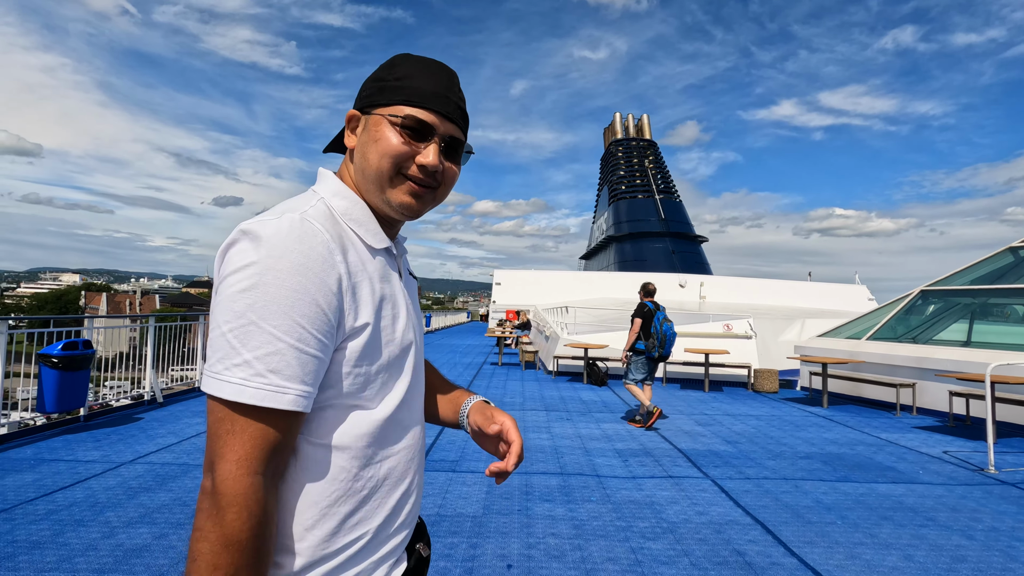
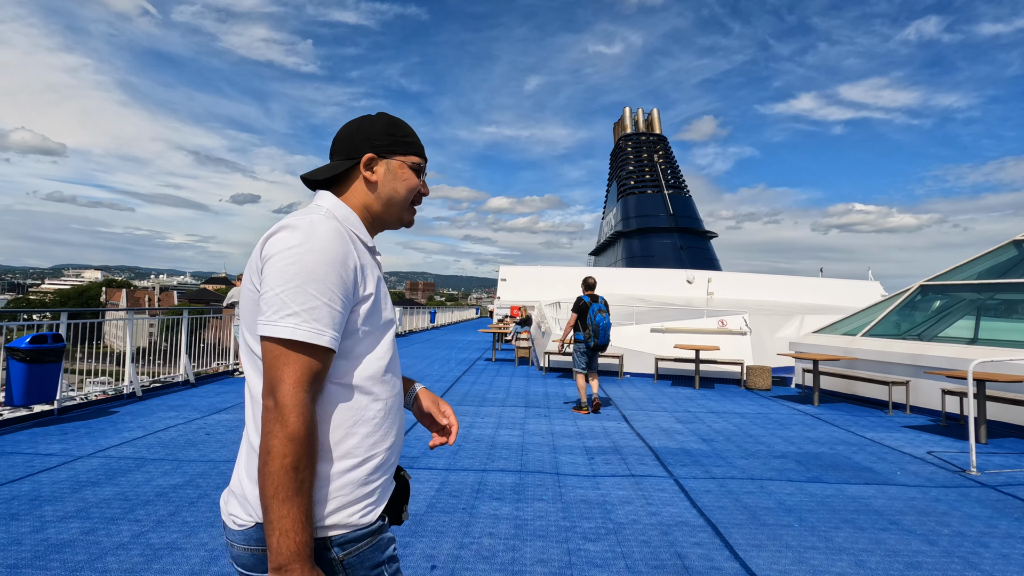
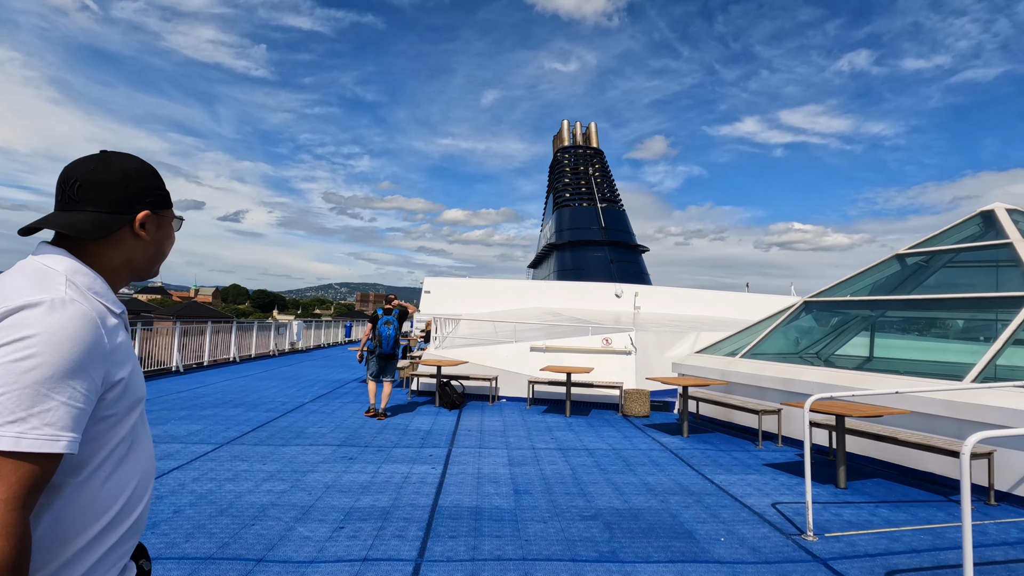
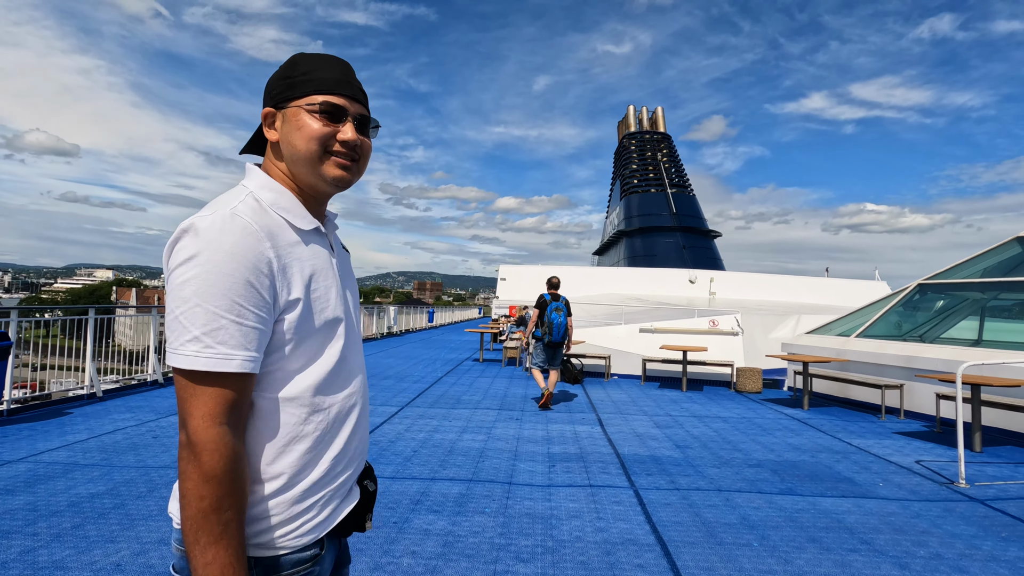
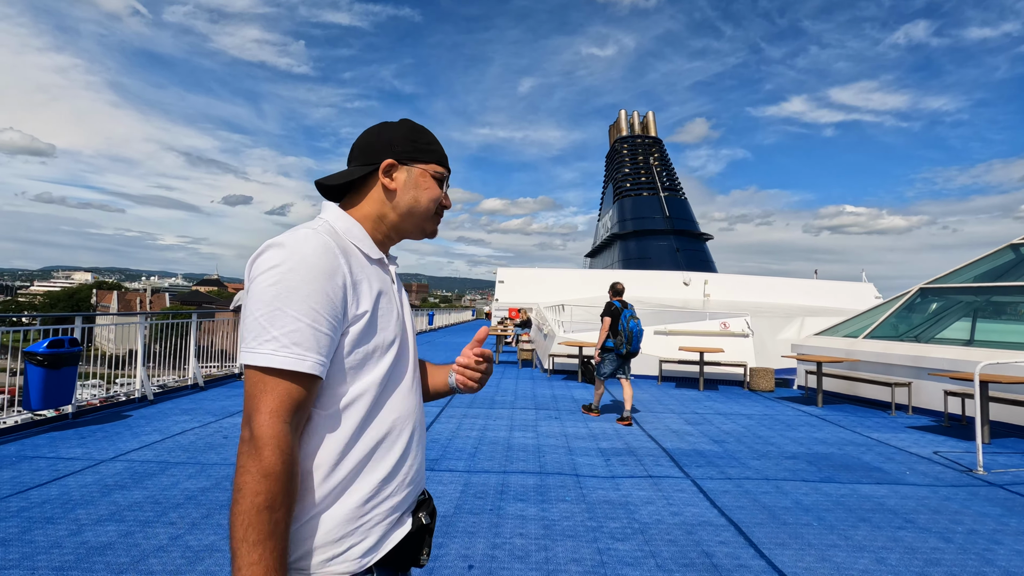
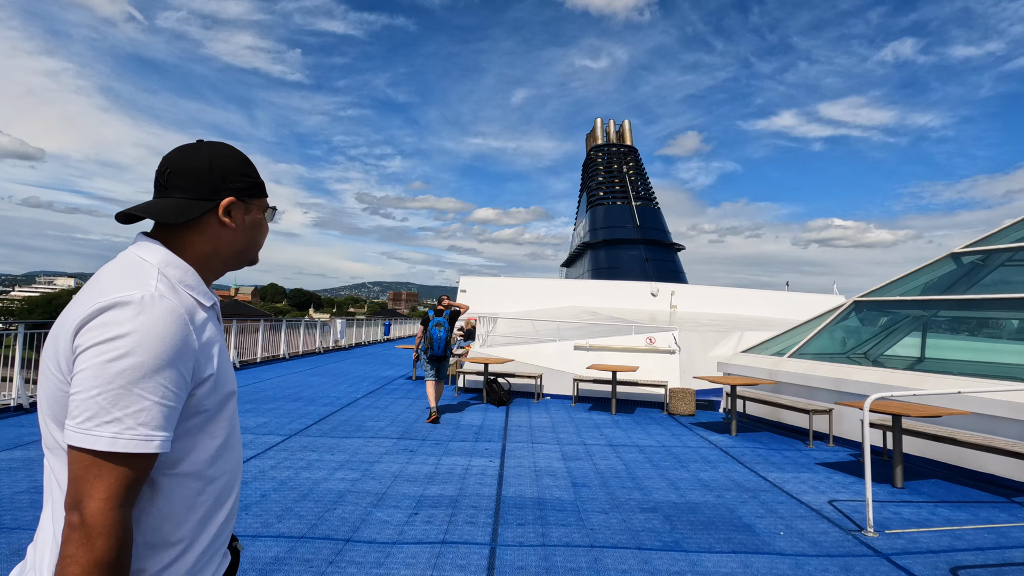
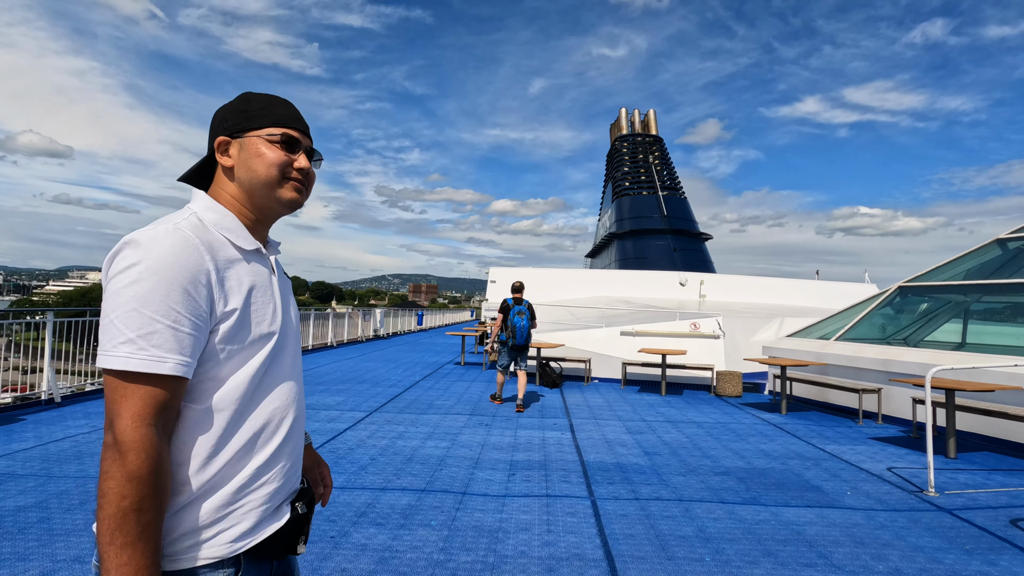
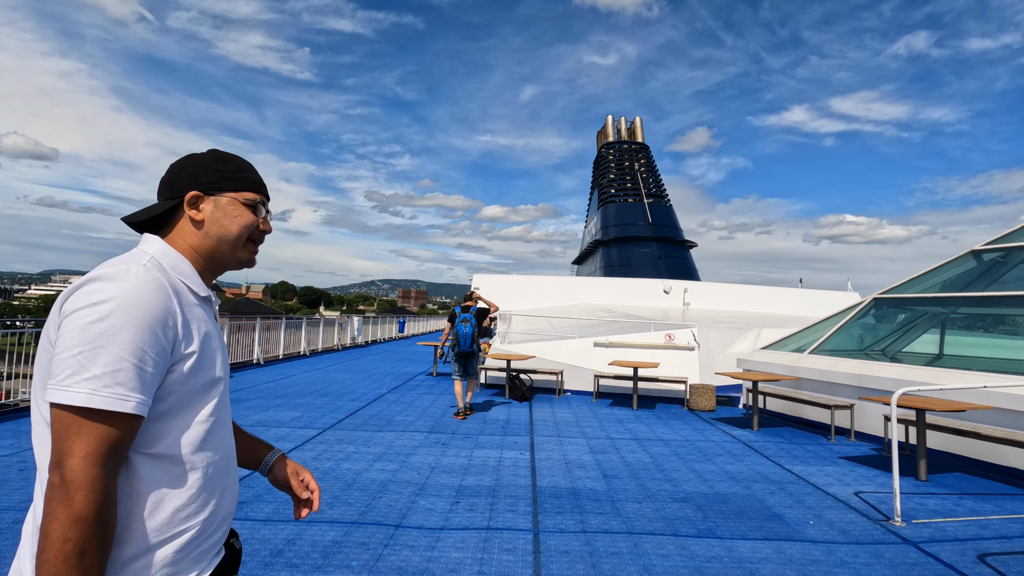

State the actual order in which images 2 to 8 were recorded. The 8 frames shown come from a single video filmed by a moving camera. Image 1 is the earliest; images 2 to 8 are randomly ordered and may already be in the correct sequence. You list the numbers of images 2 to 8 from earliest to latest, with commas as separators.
5, 2, 4, 7, 8, 6, 3
